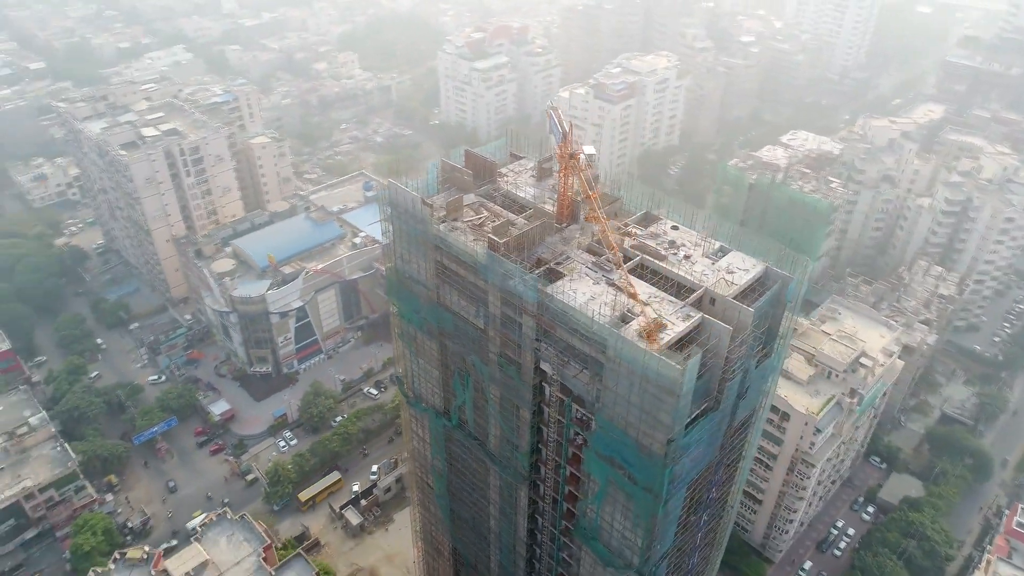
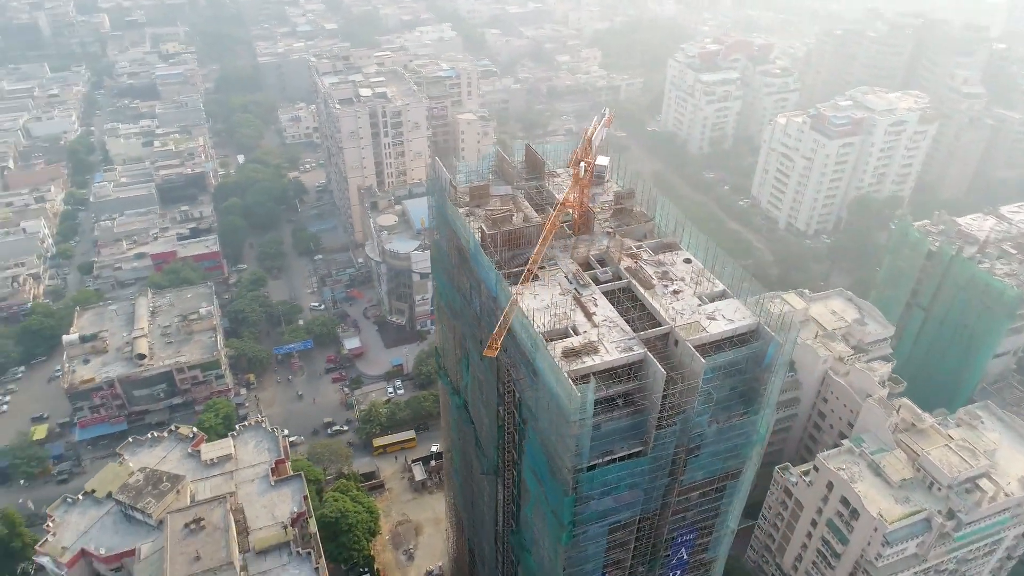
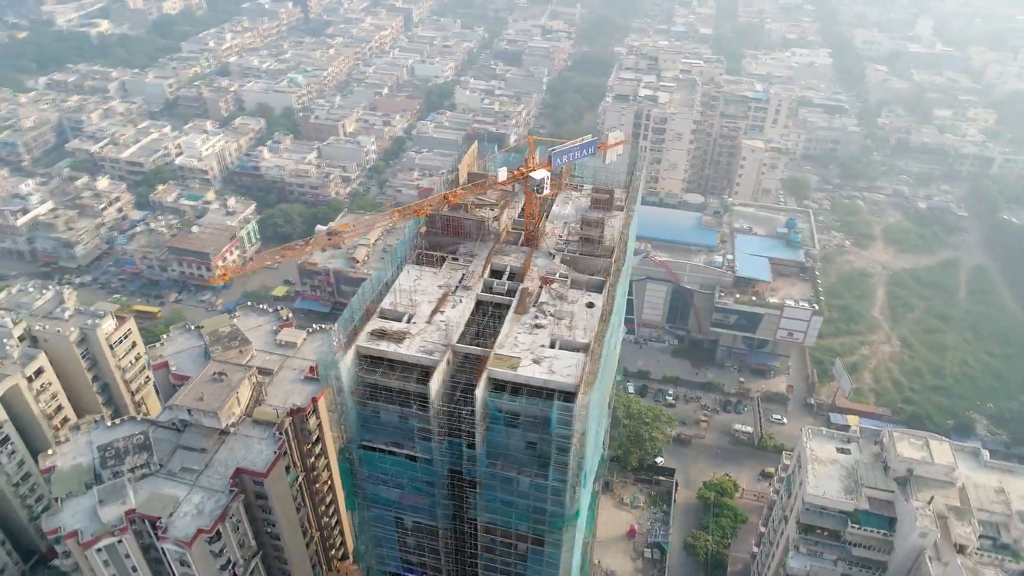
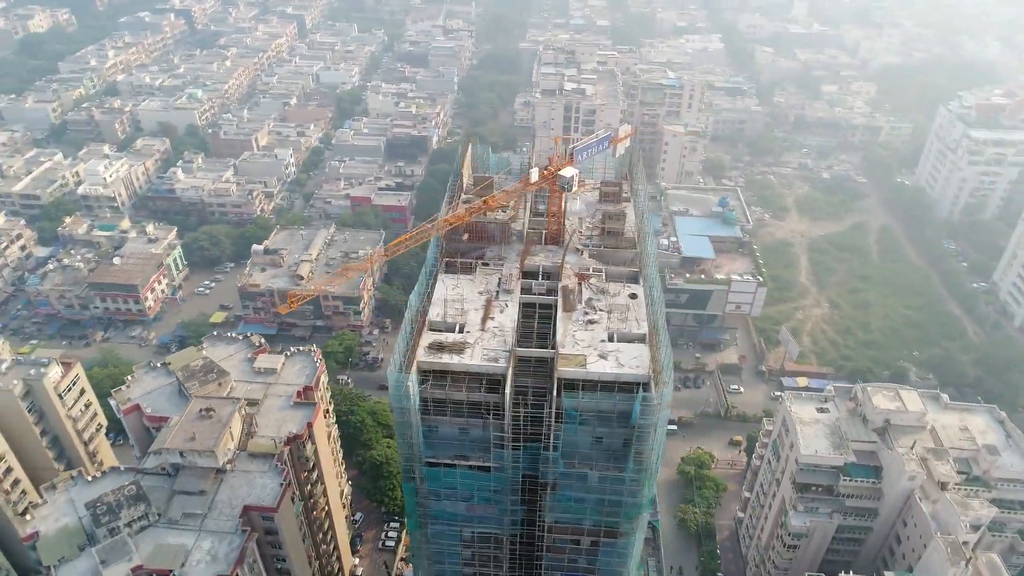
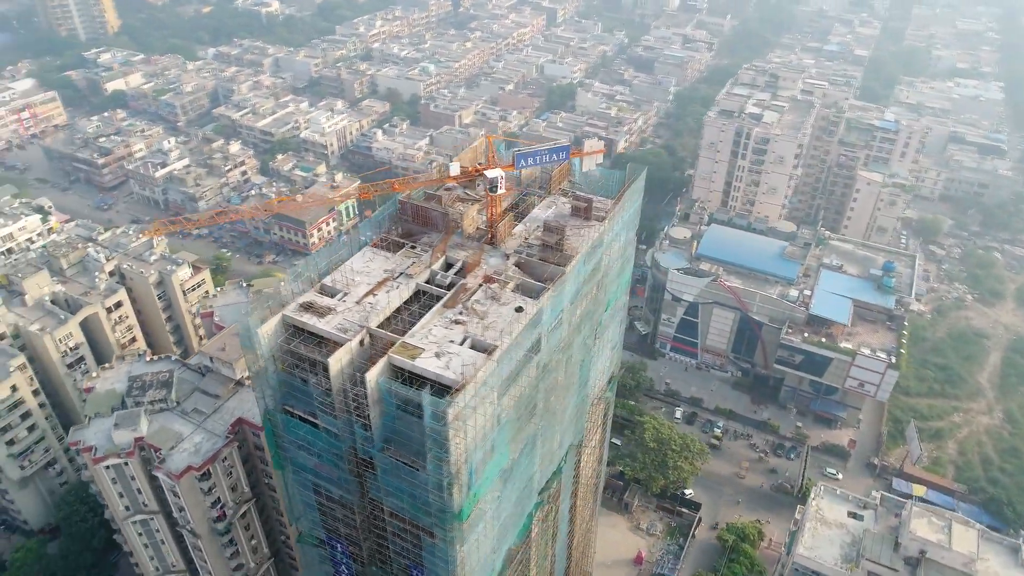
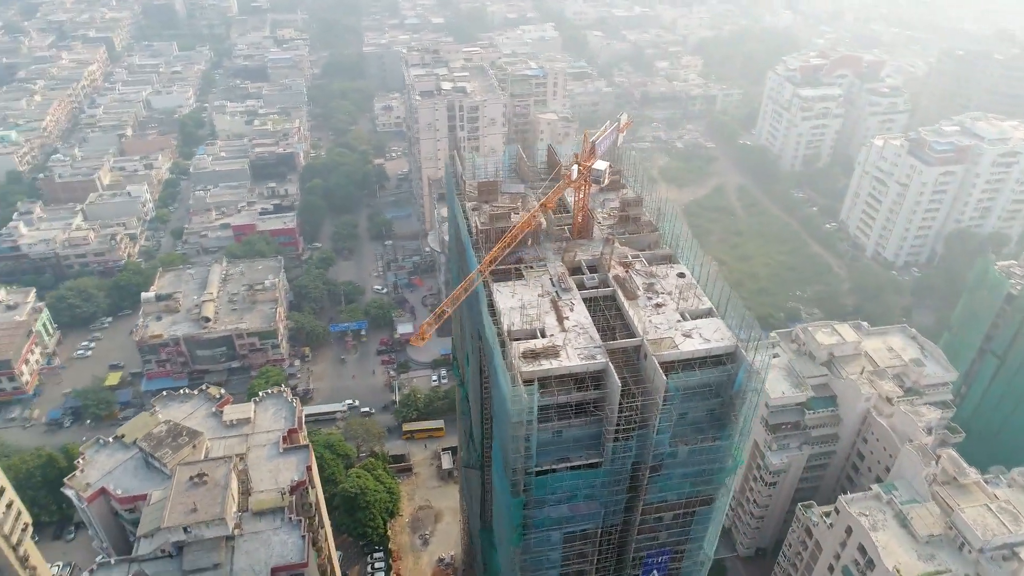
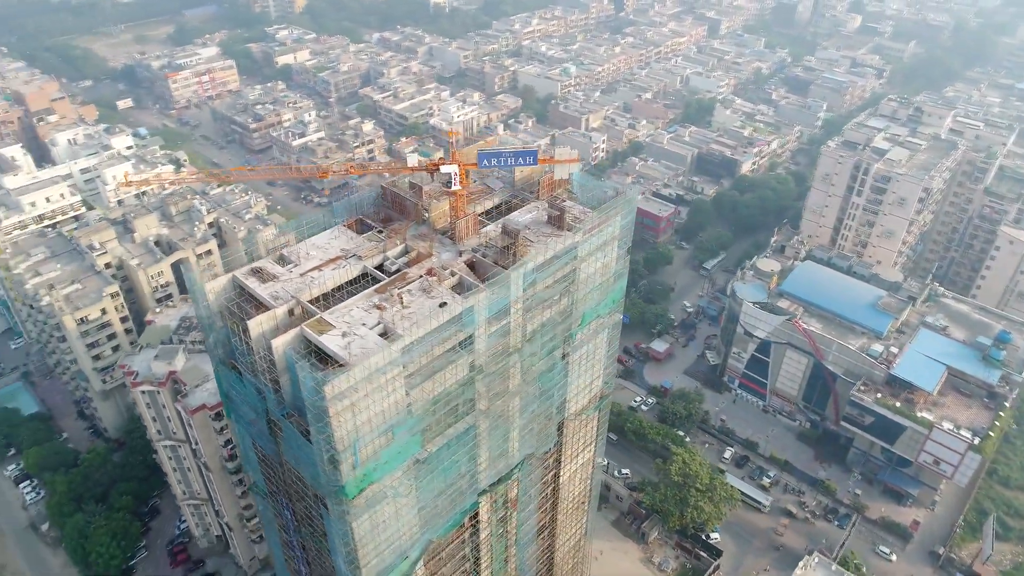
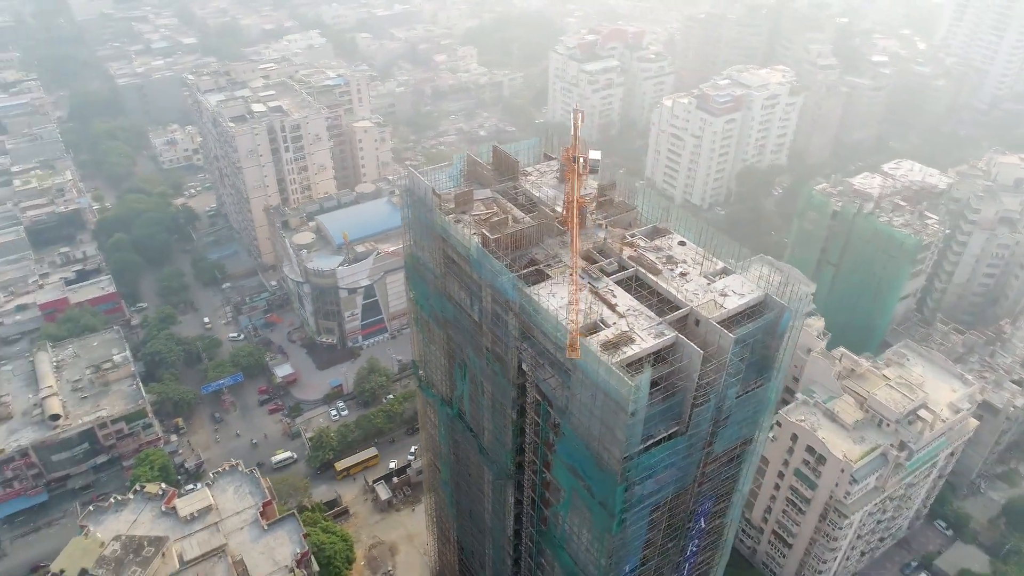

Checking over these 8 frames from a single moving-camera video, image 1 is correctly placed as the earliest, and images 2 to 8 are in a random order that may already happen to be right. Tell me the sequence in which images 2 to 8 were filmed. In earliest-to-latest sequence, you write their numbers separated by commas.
8, 2, 6, 4, 3, 5, 7
